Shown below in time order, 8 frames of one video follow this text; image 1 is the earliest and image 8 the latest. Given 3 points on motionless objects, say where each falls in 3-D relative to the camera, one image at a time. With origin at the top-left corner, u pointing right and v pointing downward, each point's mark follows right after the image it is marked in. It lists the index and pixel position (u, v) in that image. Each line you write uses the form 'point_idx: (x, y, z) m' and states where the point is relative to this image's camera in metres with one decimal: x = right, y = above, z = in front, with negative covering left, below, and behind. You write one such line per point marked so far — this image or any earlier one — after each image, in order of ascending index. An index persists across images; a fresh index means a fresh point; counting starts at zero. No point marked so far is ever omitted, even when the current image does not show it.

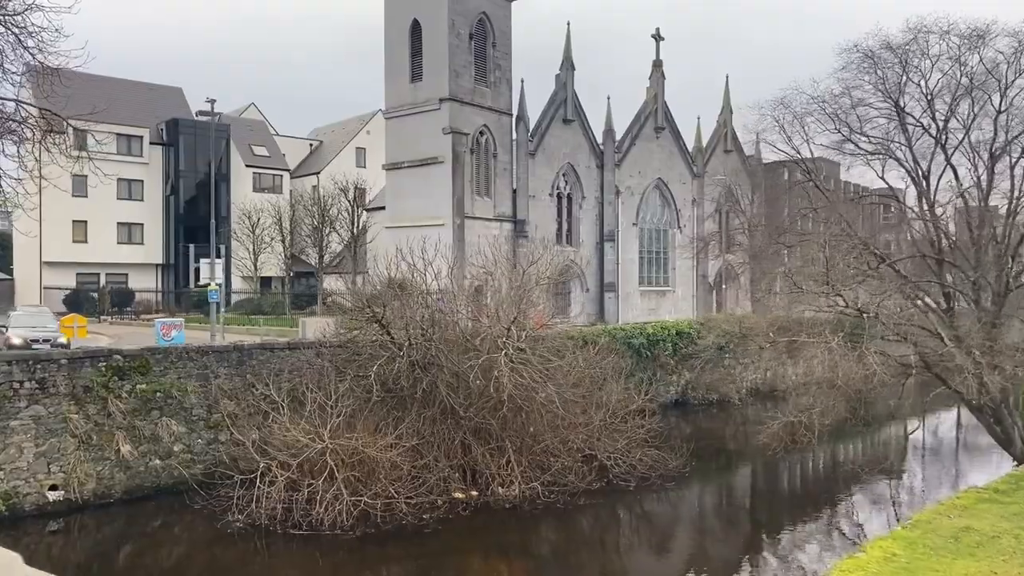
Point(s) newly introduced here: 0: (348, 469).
0: (-3.0, -3.2, +14.3) m
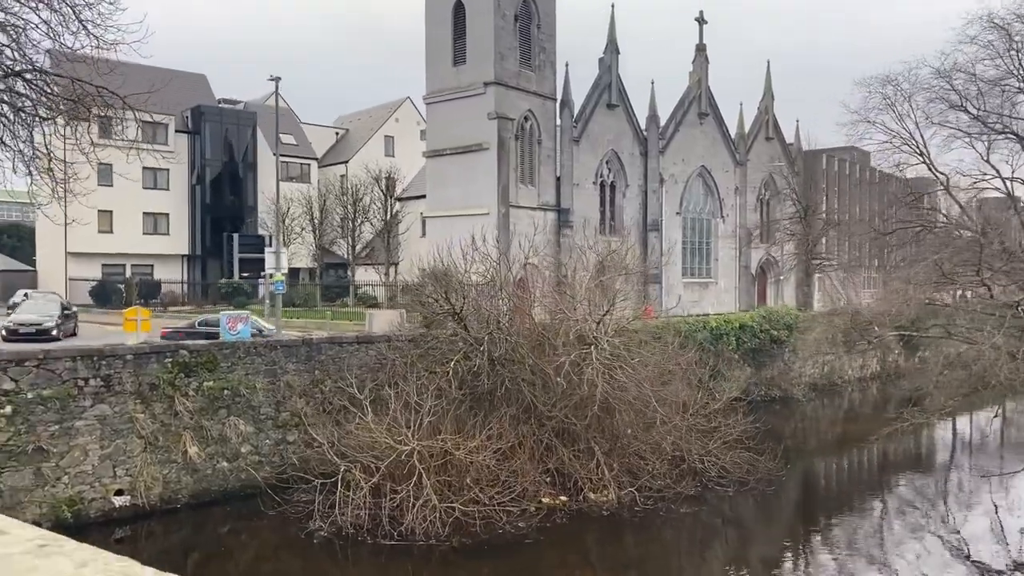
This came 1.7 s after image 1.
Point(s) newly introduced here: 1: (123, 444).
0: (-1.3, -3.1, +13.3) m
1: (-6.5, -2.6, +13.4) m
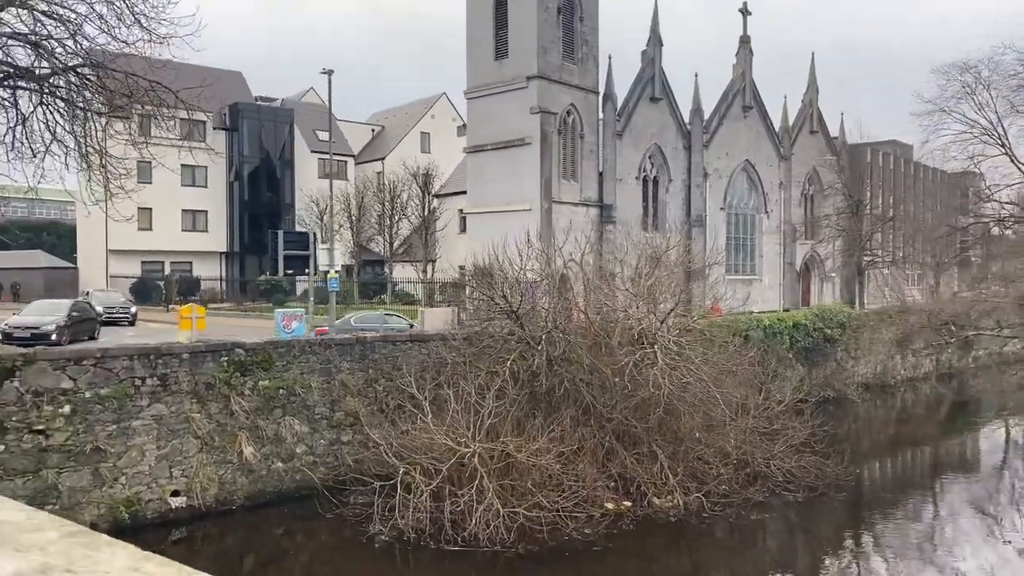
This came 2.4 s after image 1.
0: (-0.3, -3.0, +12.9) m
1: (-5.5, -2.6, +13.2) m
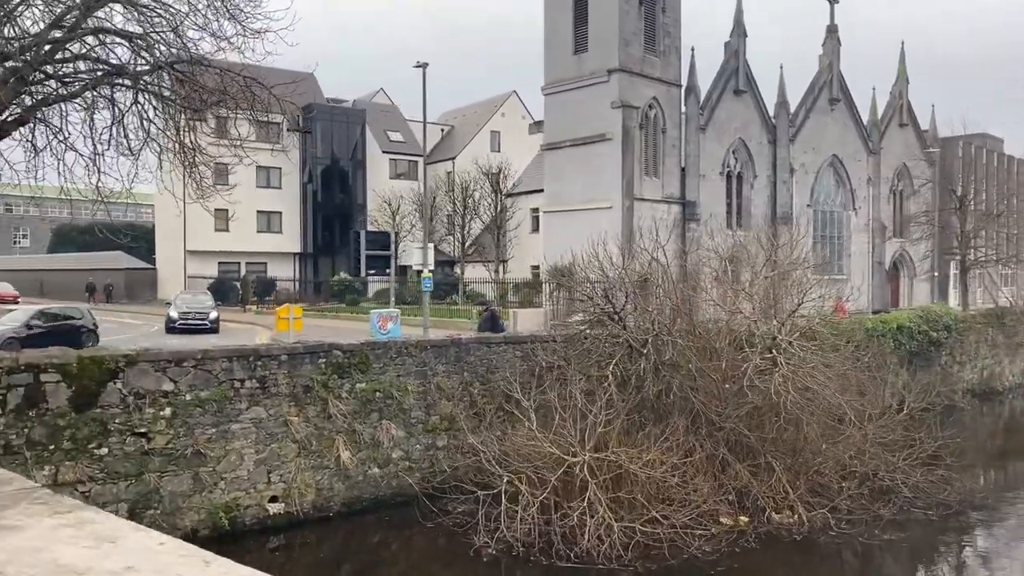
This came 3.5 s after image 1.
0: (+1.4, -3.0, +12.1) m
1: (-3.7, -2.6, +12.8) m
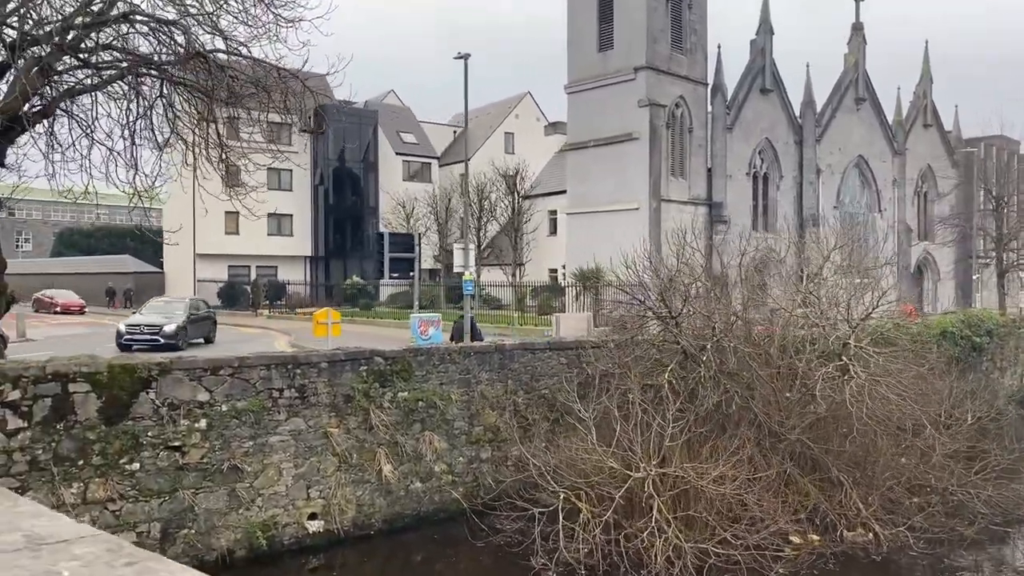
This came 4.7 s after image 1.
0: (+2.3, -3.0, +11.3) m
1: (-2.9, -2.6, +12.0) m
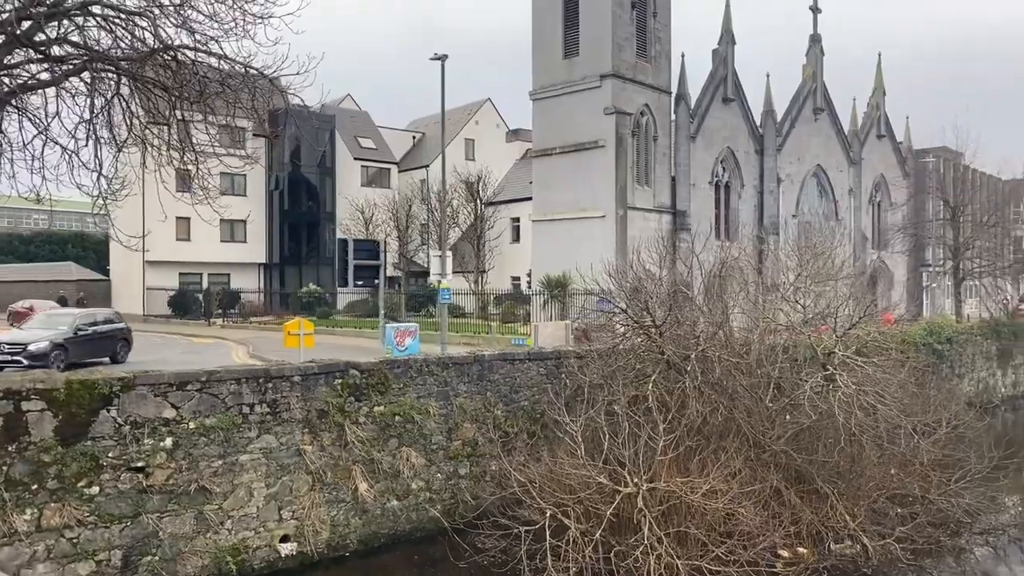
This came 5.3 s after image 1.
0: (+2.1, -3.2, +10.9) m
1: (-3.1, -2.7, +11.4) m
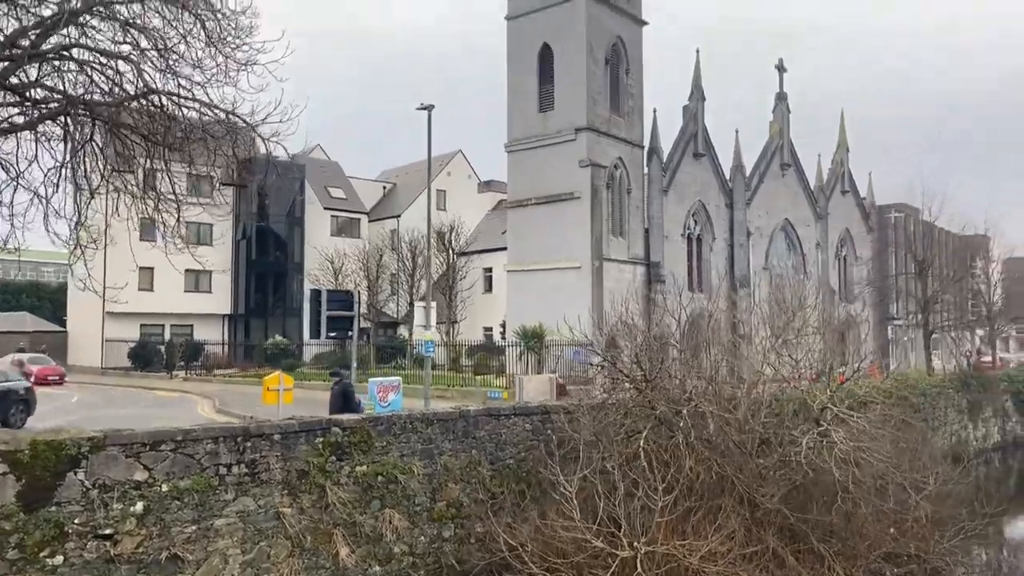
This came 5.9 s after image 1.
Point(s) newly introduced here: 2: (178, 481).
0: (+2.0, -3.9, +10.5) m
1: (-3.3, -3.5, +10.7) m
2: (-4.1, -2.4, +9.9) m
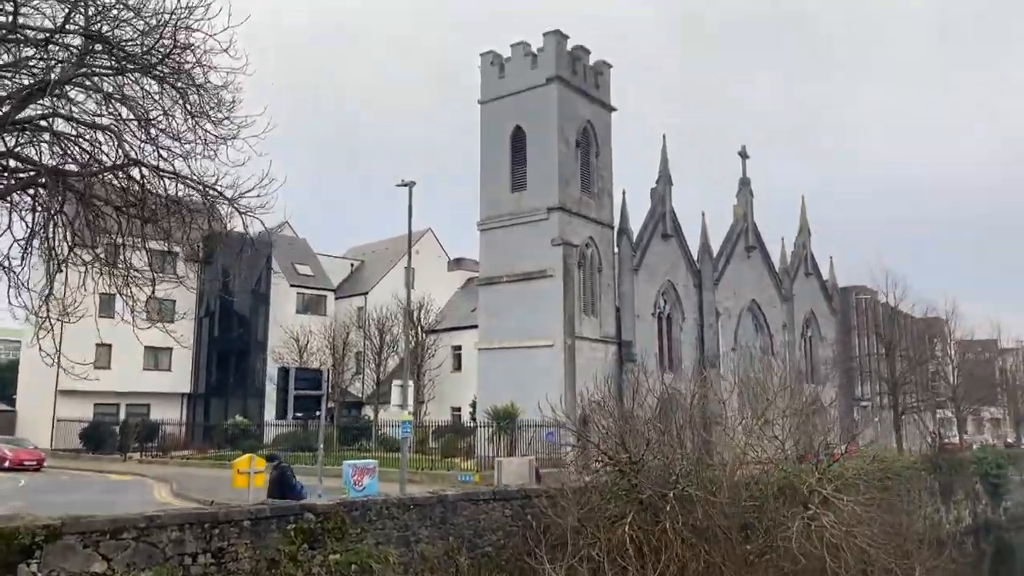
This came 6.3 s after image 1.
0: (+1.8, -4.9, +9.9) m
1: (-3.5, -4.4, +9.9) m
2: (-4.3, -3.3, +9.2) m
